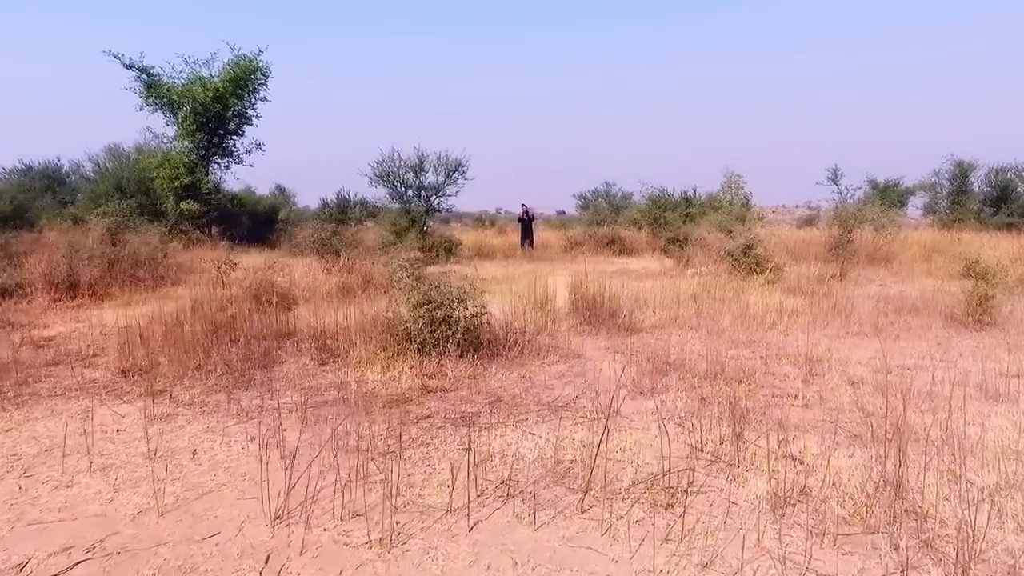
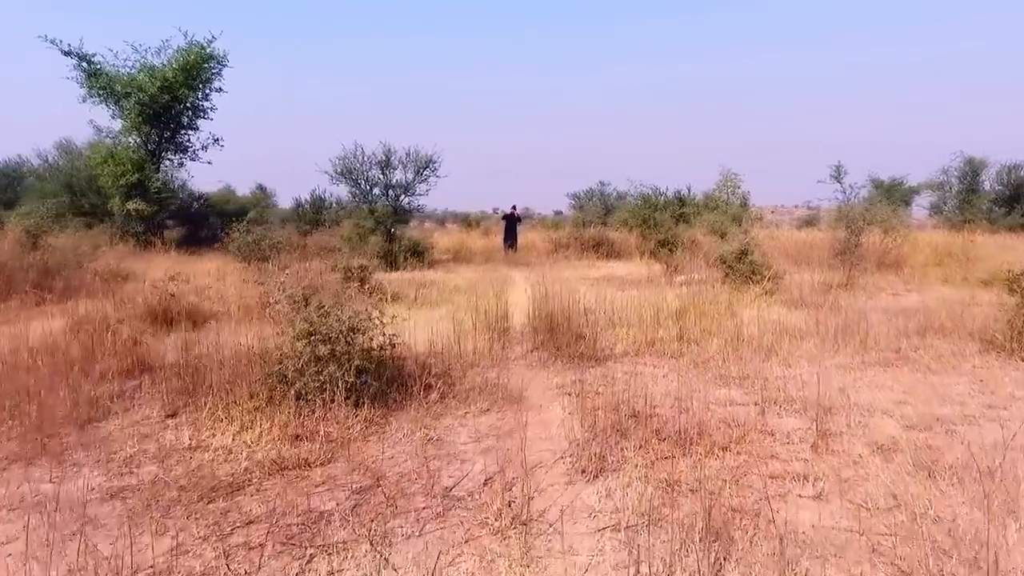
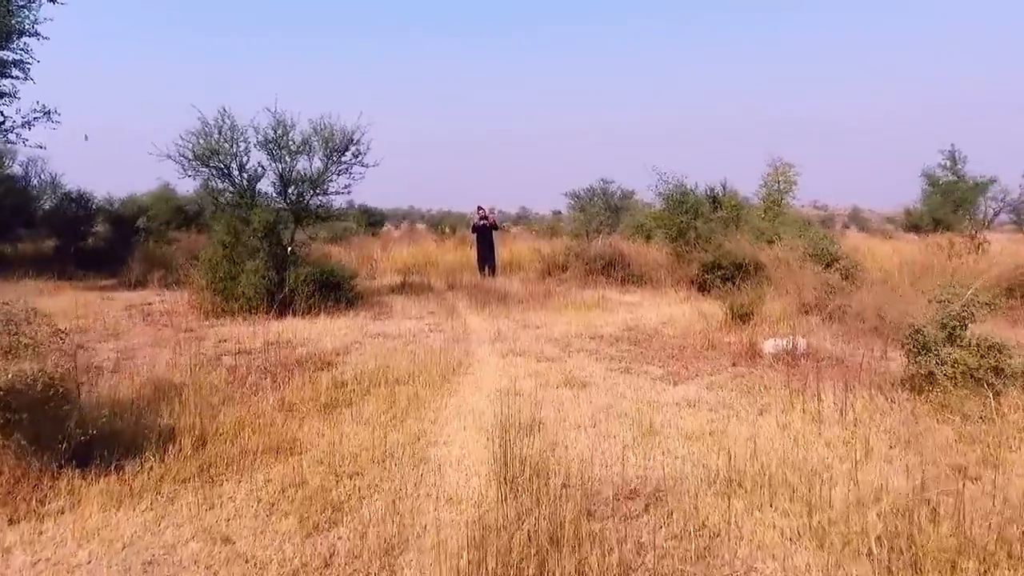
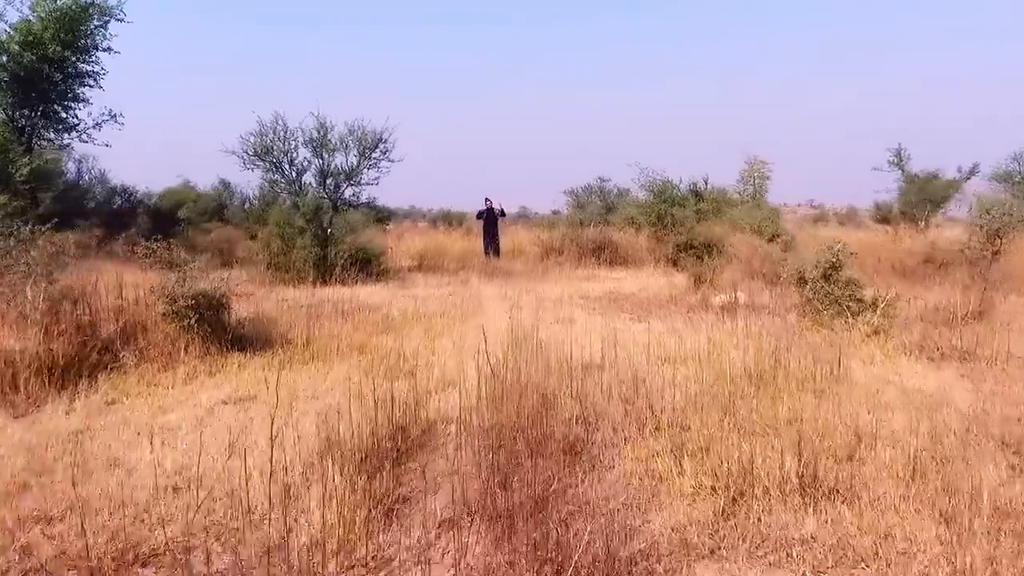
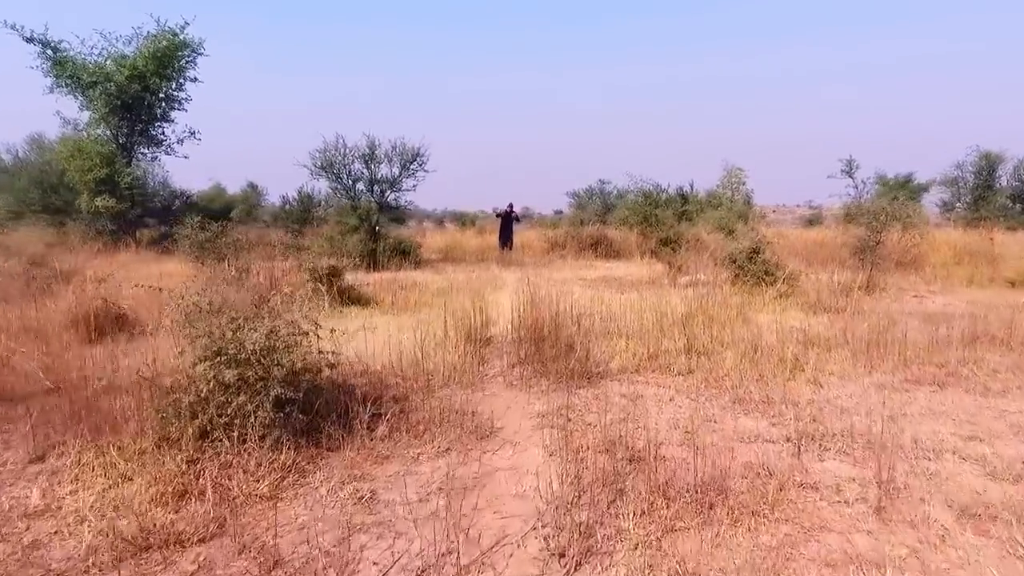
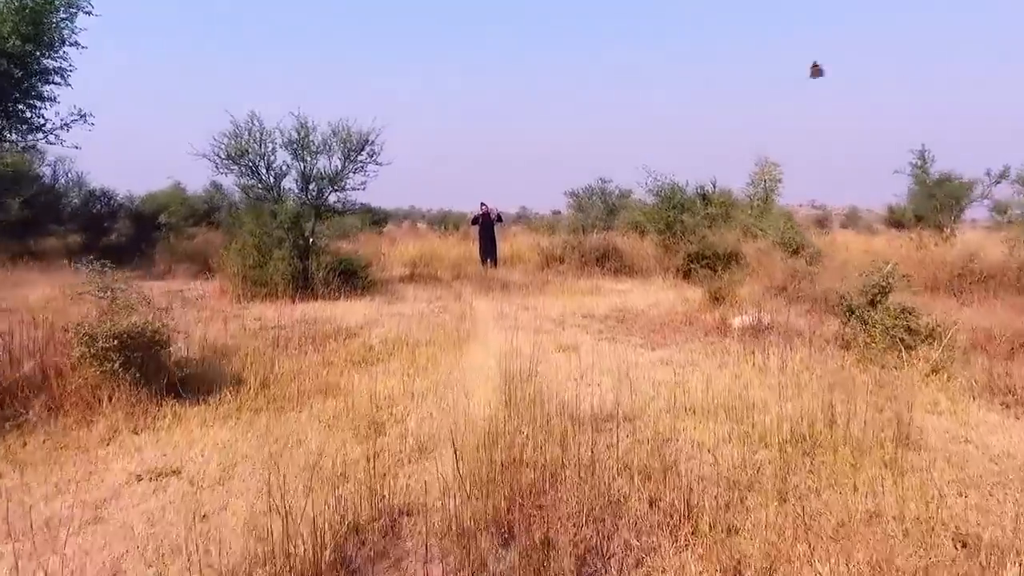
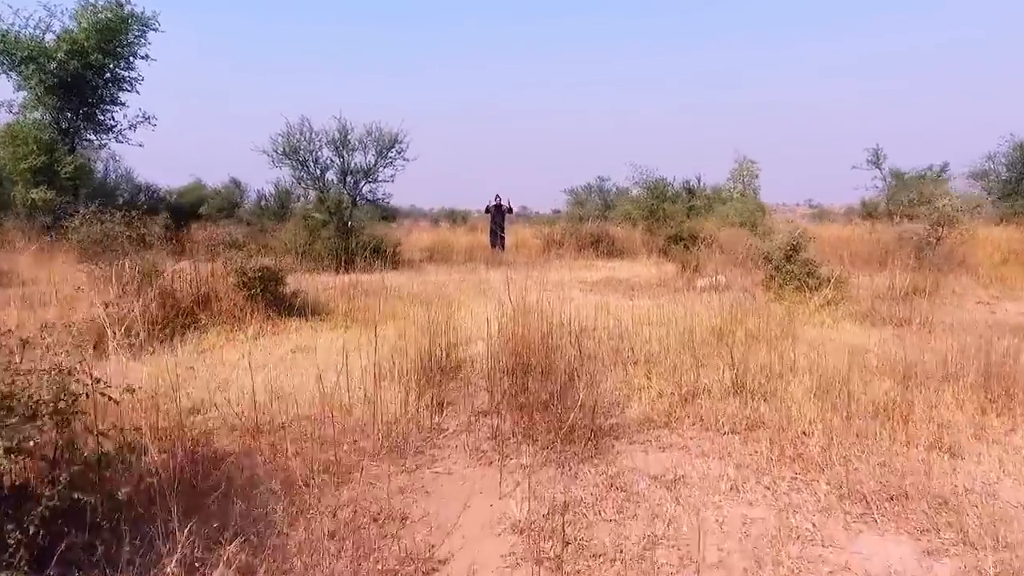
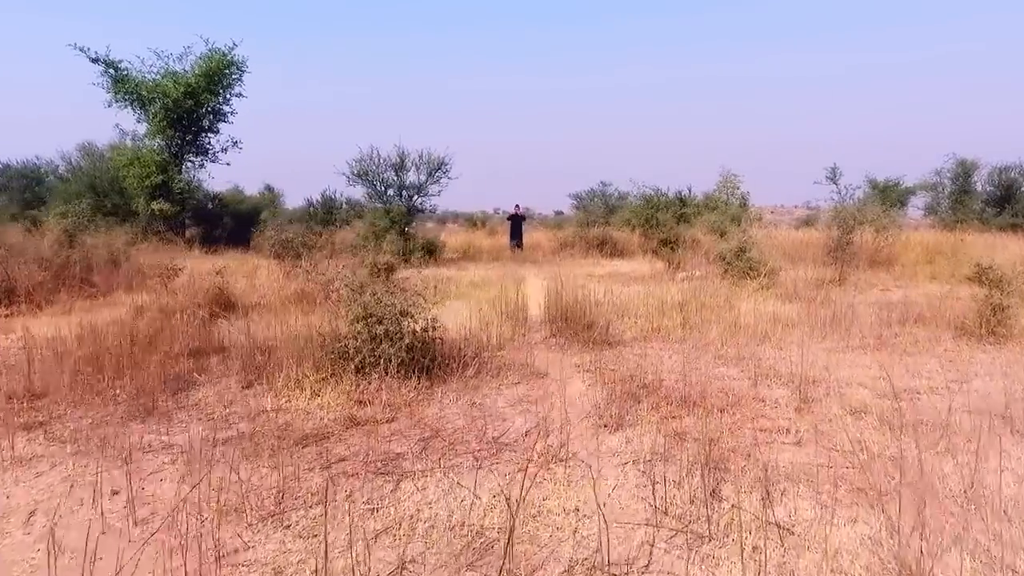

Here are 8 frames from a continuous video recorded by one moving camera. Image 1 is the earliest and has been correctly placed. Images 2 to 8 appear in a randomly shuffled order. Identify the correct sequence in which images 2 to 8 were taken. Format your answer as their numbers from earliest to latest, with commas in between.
8, 2, 5, 7, 4, 6, 3
